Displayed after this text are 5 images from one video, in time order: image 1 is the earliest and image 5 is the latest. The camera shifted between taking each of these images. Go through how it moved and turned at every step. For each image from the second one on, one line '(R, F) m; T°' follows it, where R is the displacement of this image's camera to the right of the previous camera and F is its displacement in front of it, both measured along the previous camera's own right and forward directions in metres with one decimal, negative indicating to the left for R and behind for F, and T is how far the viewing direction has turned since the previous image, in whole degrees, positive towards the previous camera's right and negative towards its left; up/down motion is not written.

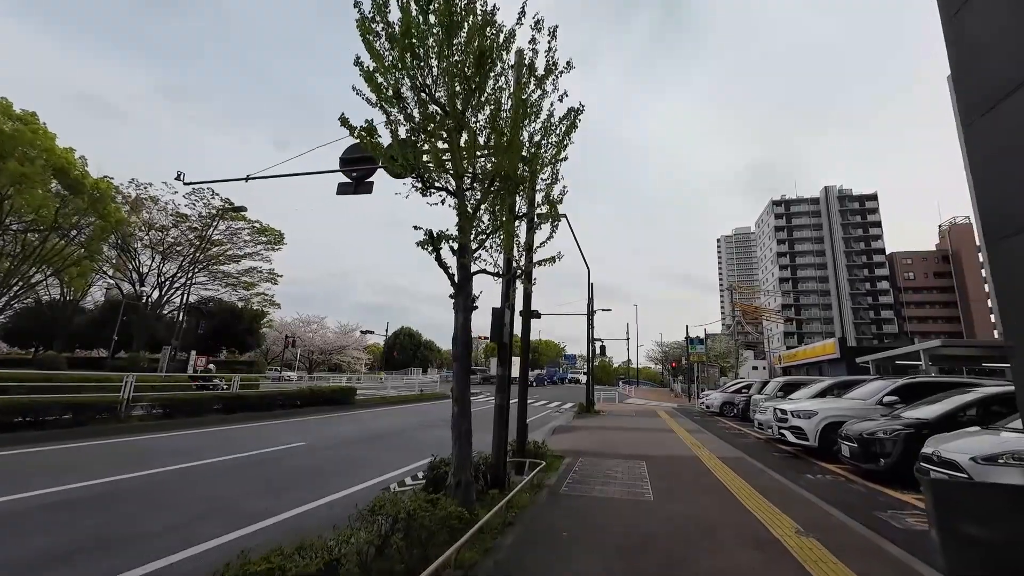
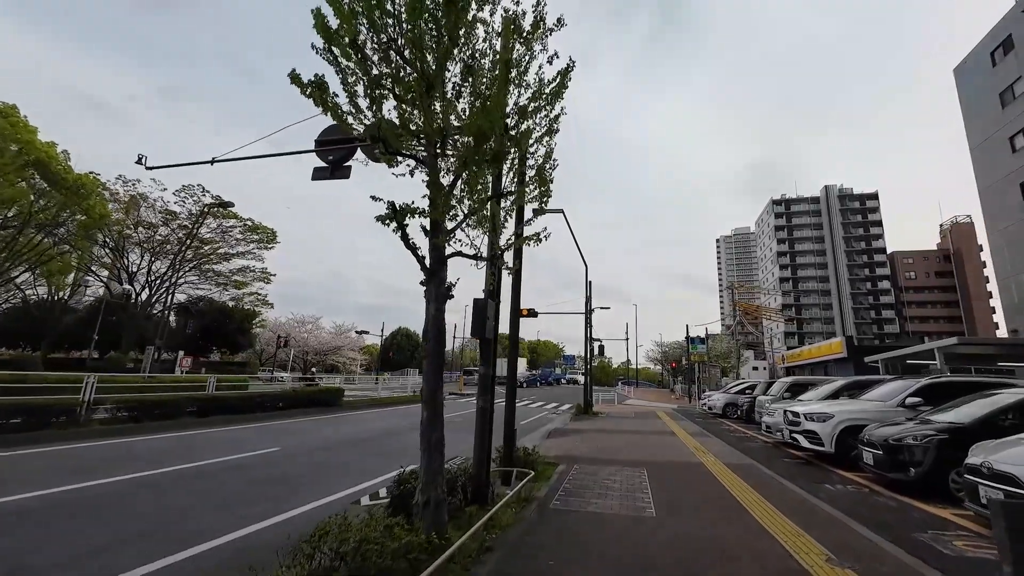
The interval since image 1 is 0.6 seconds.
(+0.2, +0.7) m; 0°
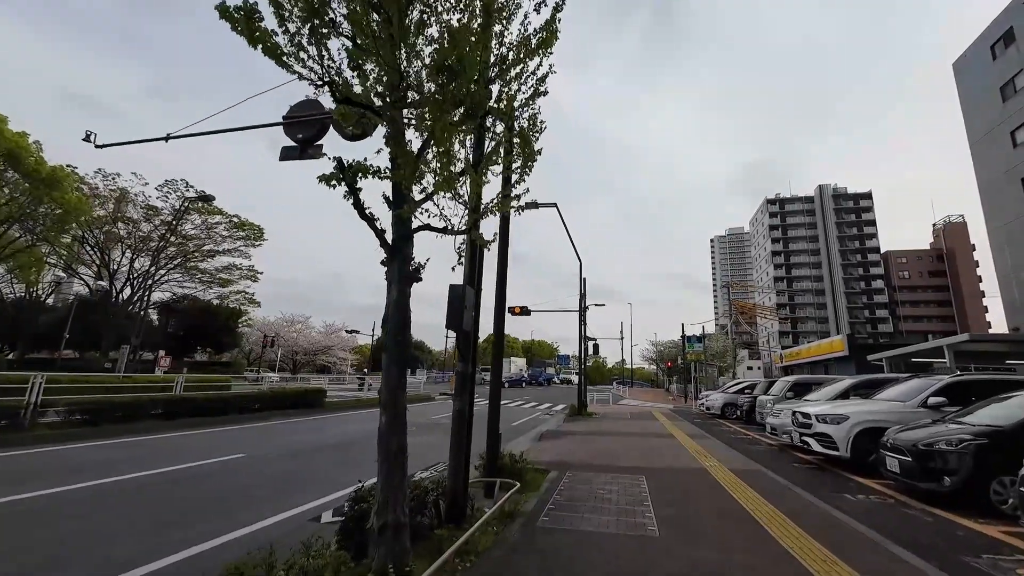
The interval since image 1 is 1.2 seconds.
(+0.2, +0.8) m; +1°
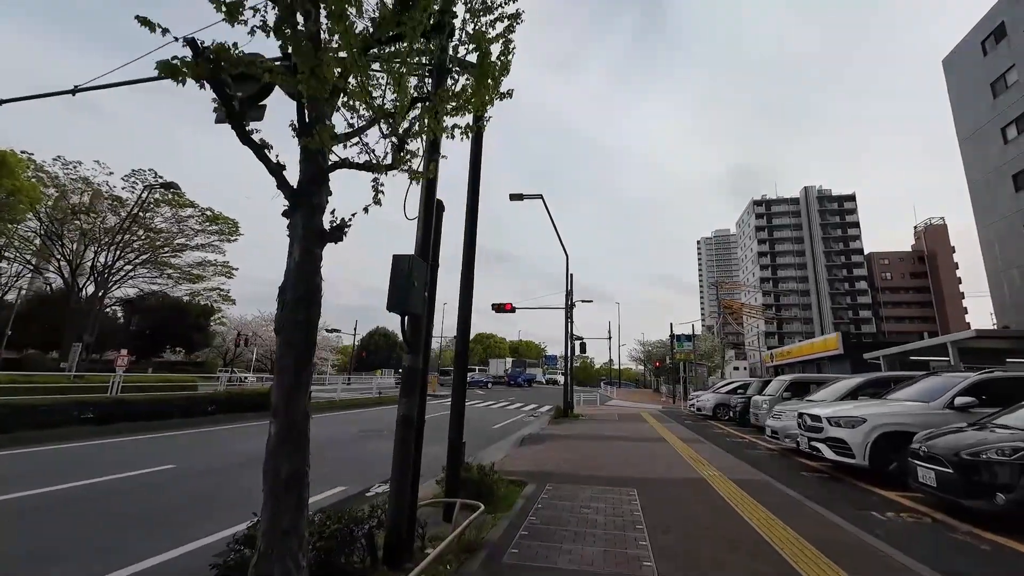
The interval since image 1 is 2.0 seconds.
(+0.3, +1.1) m; +2°
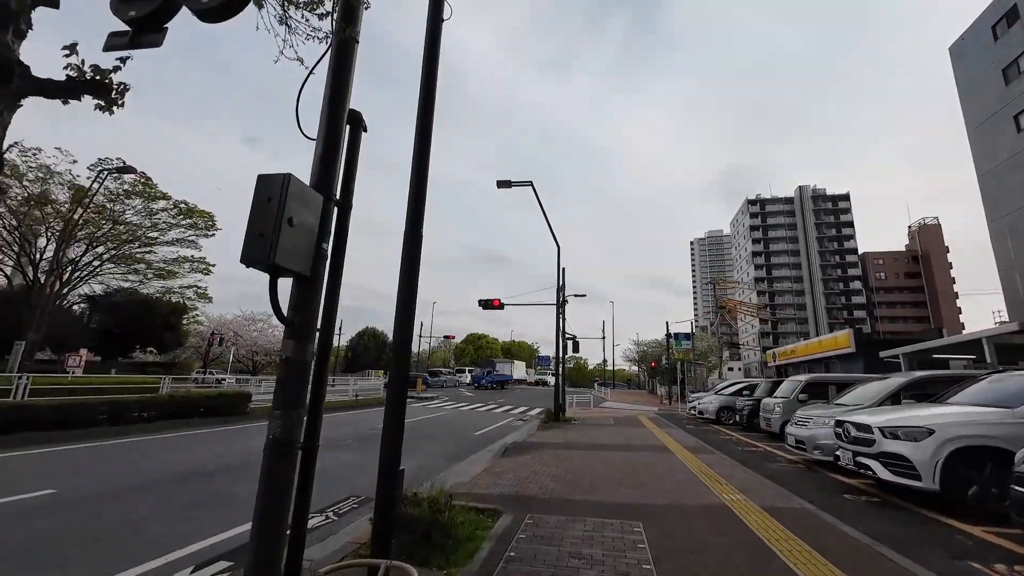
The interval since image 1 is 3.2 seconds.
(+0.3, +1.5) m; +1°
